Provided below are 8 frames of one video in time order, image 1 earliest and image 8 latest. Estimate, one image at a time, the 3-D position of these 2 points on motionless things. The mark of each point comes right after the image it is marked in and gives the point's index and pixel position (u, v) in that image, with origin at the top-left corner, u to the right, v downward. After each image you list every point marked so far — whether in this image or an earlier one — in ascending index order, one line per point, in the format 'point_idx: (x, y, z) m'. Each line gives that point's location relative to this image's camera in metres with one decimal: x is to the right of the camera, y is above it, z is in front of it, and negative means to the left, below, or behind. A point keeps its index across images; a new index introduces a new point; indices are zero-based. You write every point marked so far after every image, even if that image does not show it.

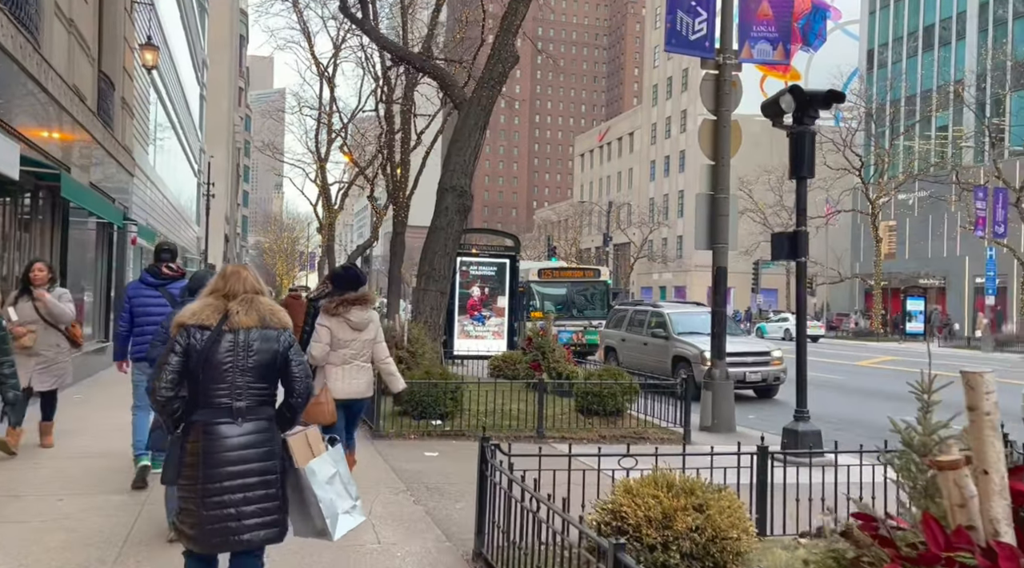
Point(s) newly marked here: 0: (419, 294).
0: (-1.4, -0.2, +14.2) m
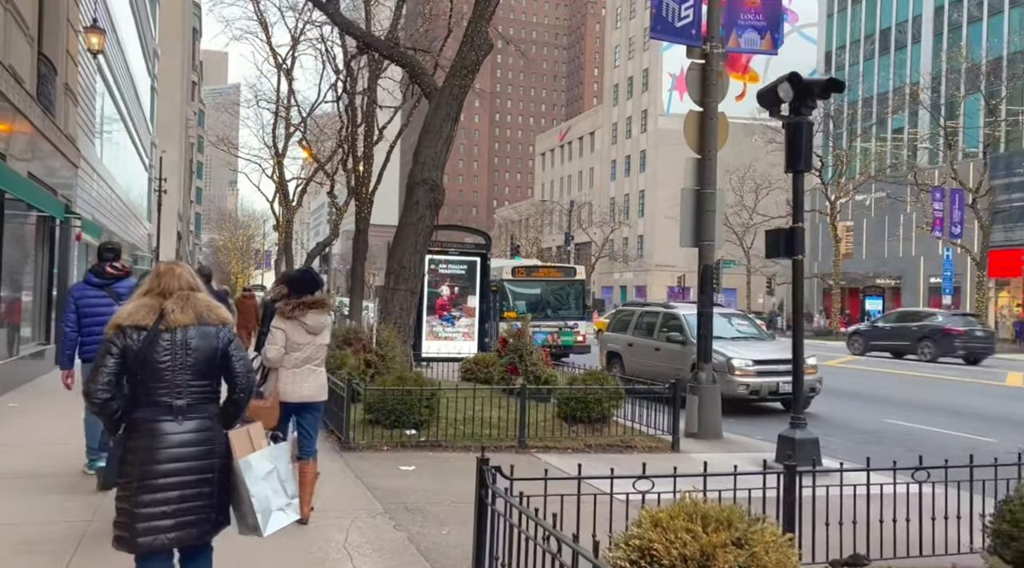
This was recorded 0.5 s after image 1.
0: (-1.8, -0.2, +13.5) m
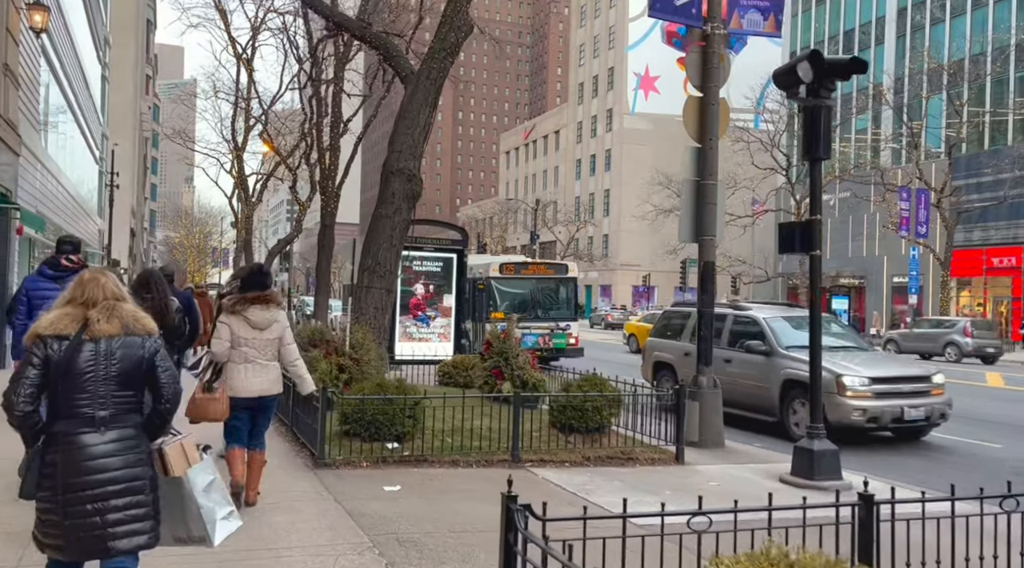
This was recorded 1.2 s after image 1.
0: (-2.1, -0.1, +12.5) m
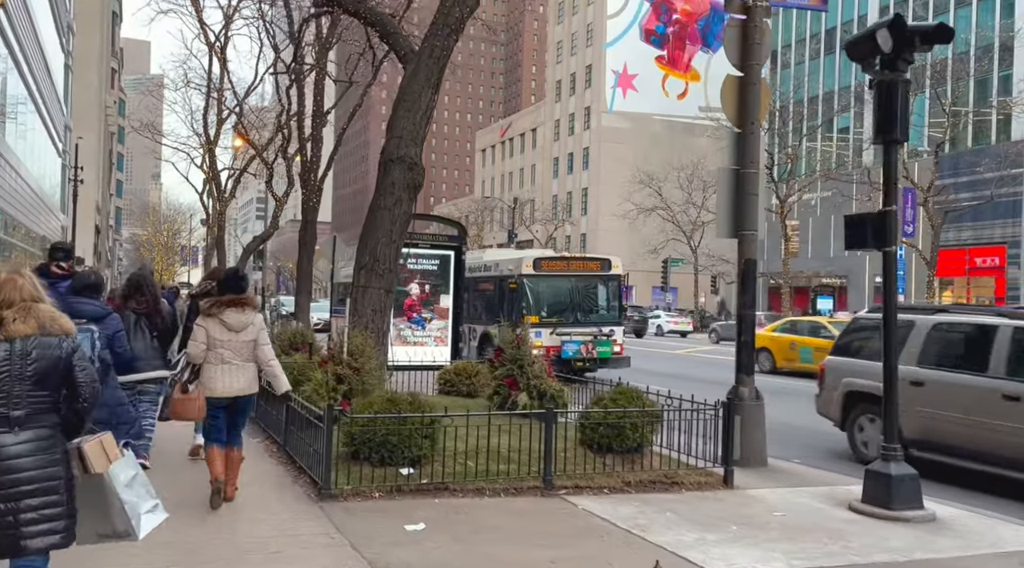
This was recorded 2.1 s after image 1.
0: (-1.9, -0.1, +11.3) m
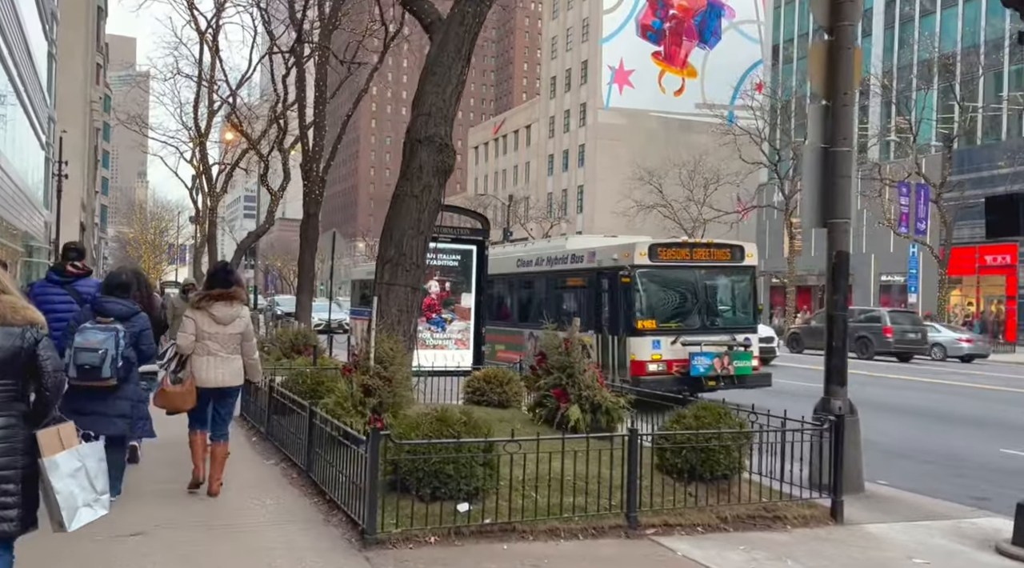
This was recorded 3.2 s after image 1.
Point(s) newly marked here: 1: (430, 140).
0: (-1.4, -0.1, +9.9) m
1: (-0.9, +1.6, +10.0) m
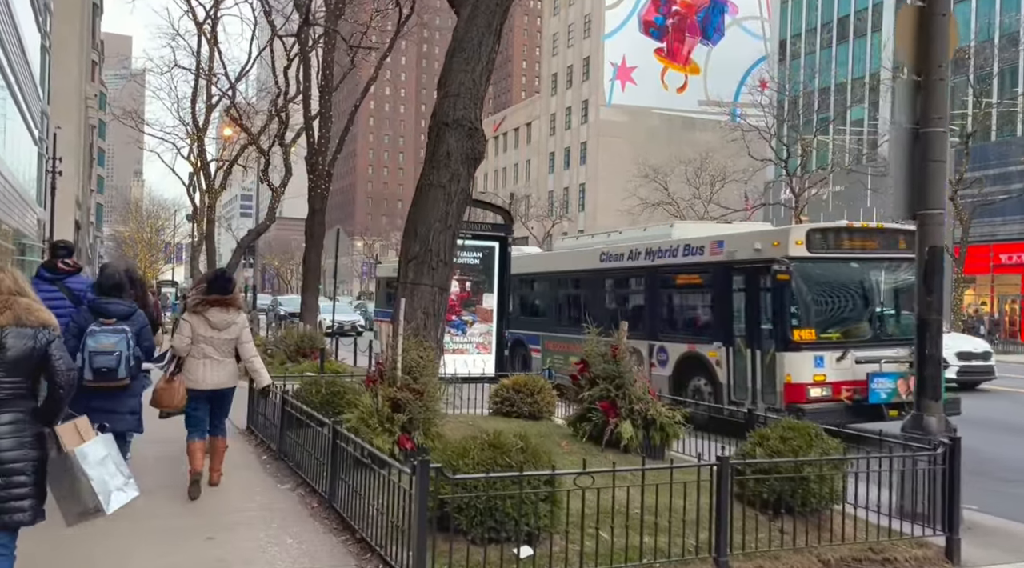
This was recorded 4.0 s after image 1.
0: (-1.1, -0.1, +8.9) m
1: (-0.5, +1.6, +9.0) m
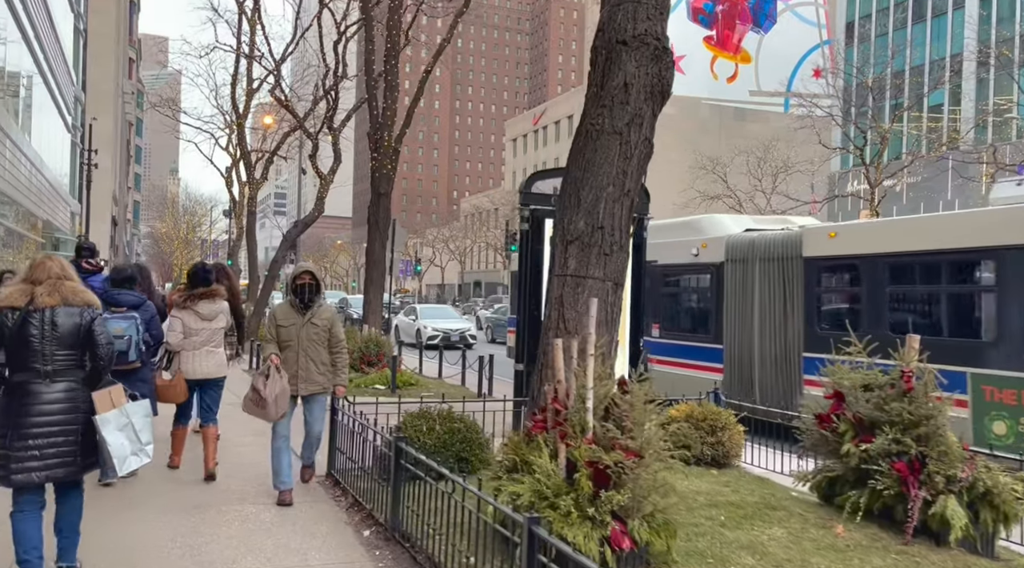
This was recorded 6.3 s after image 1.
0: (+0.3, 0.0, +6.0) m
1: (+0.9, +1.6, +6.1) m
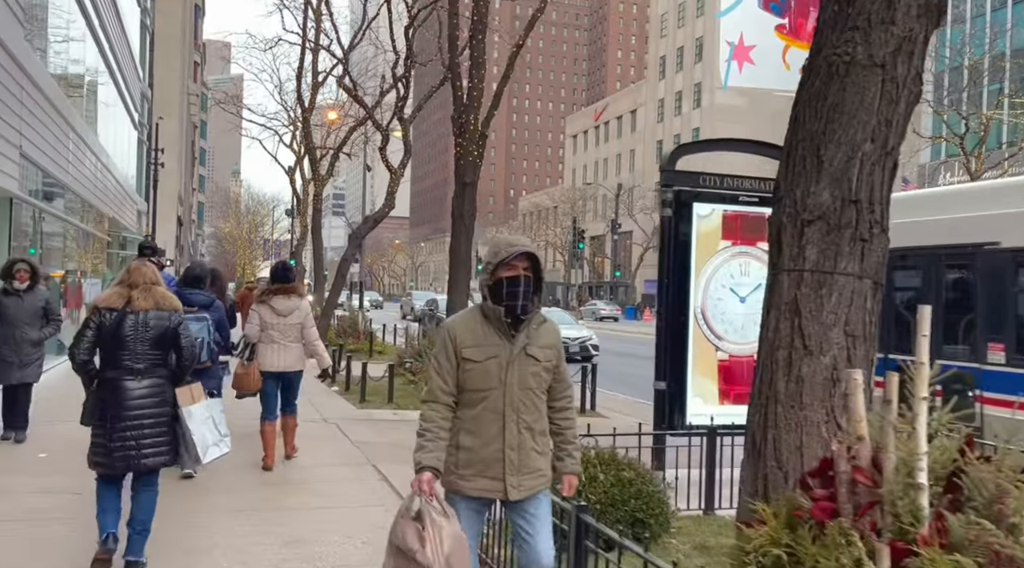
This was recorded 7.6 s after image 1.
0: (+1.3, 0.0, +4.2) m
1: (+1.9, +1.6, +4.2) m
